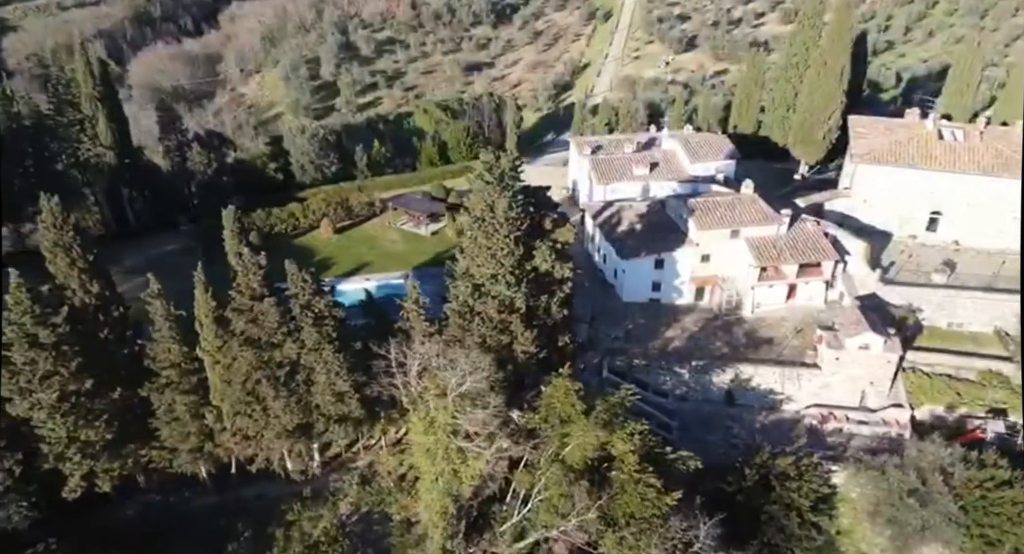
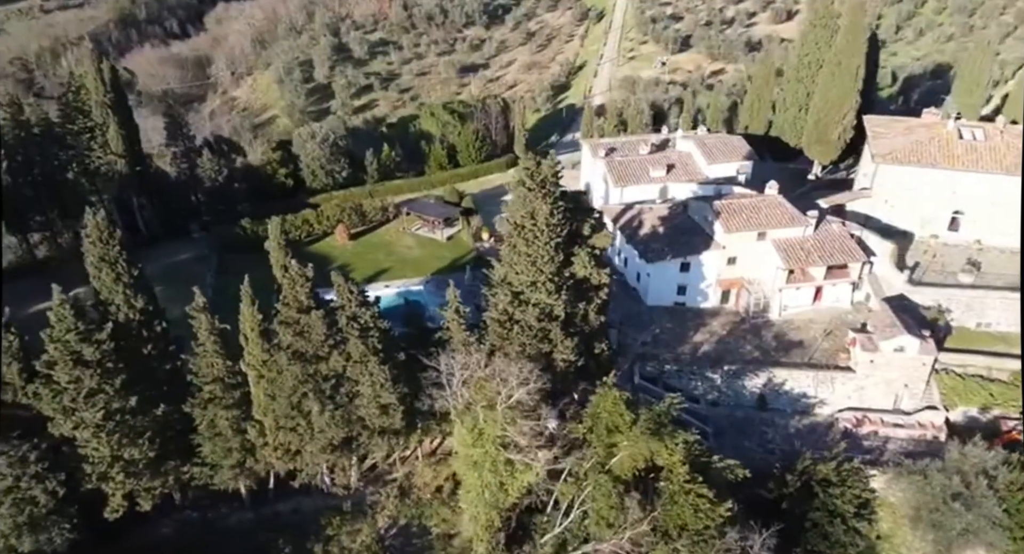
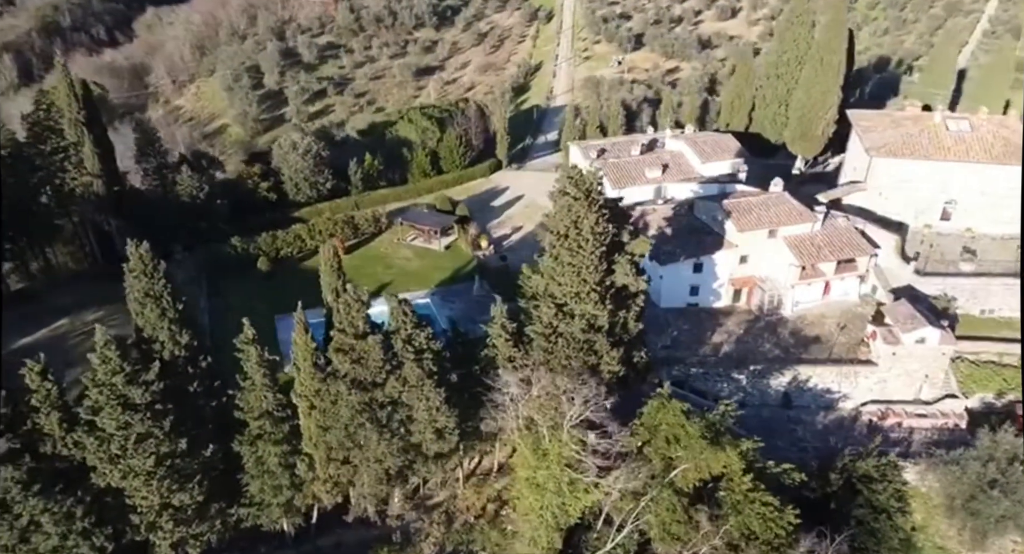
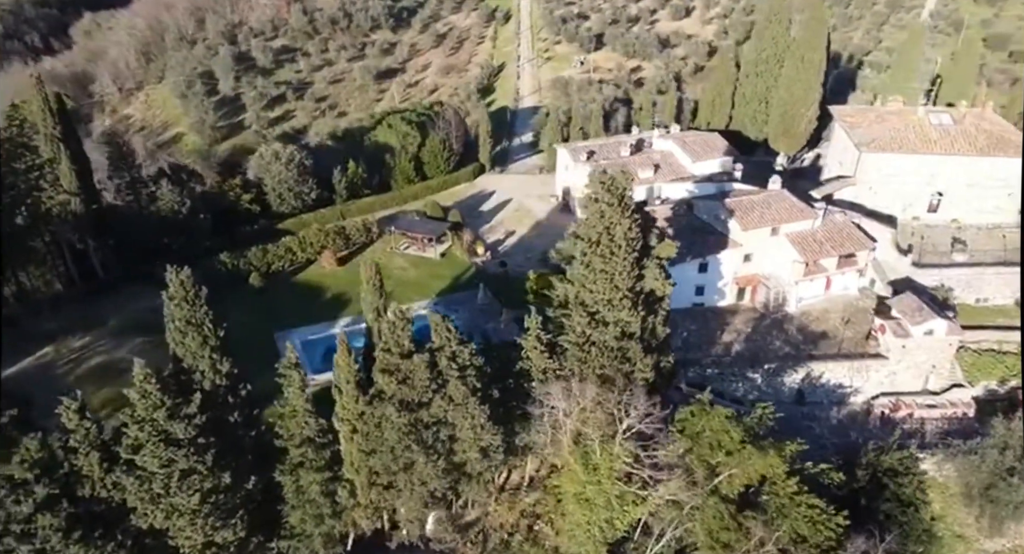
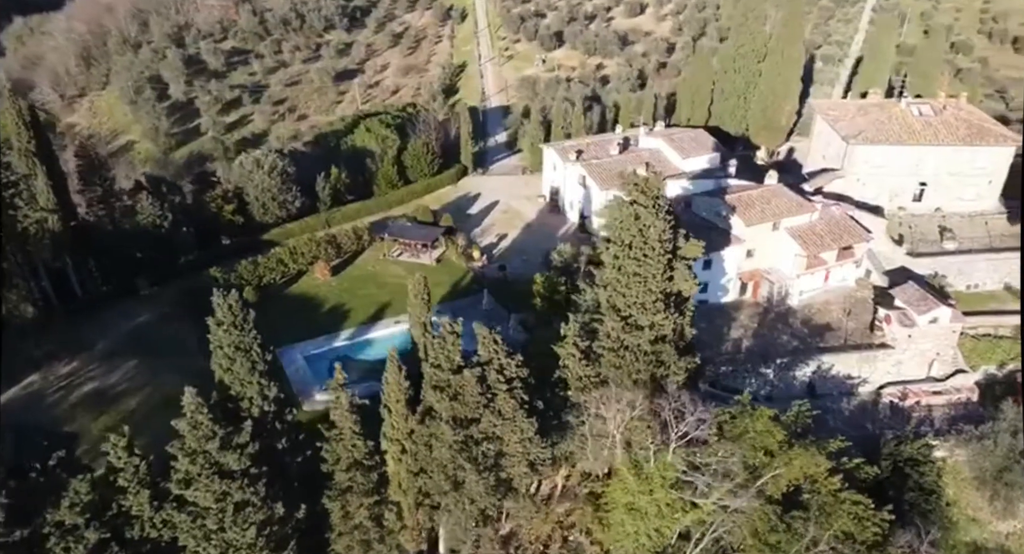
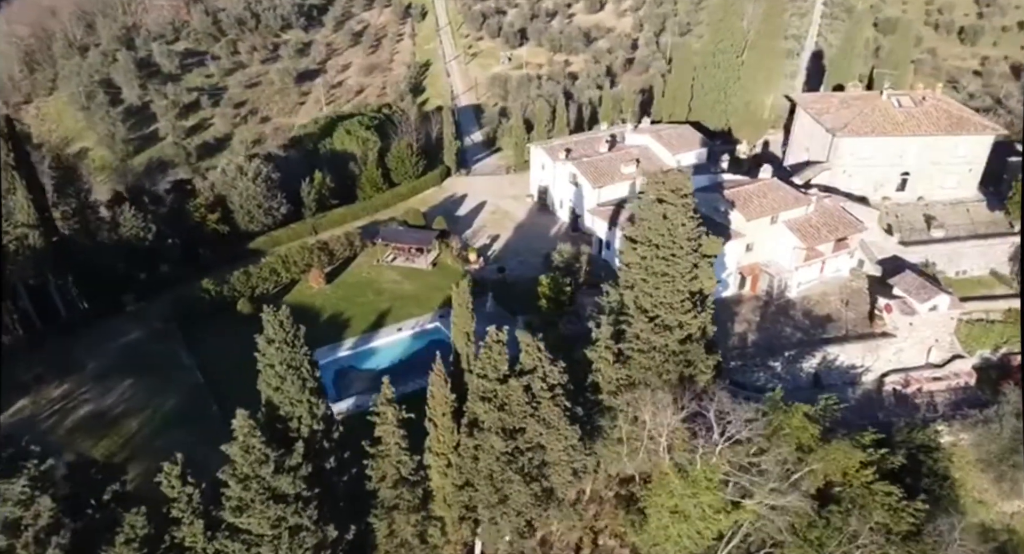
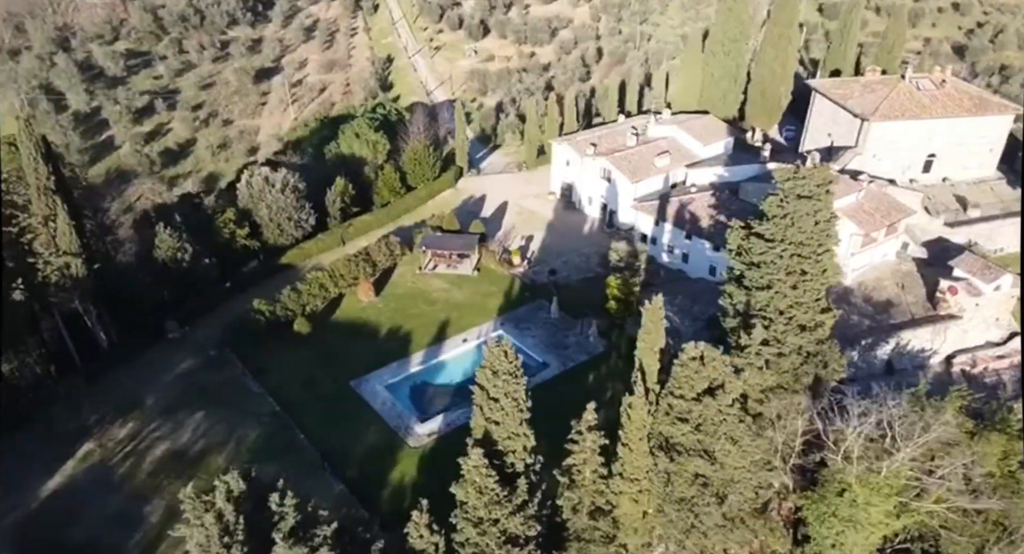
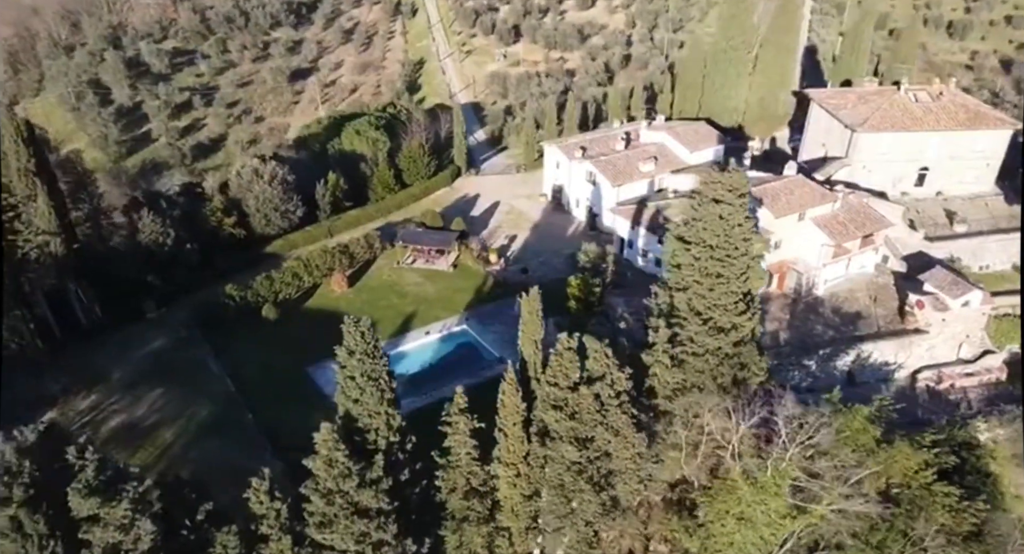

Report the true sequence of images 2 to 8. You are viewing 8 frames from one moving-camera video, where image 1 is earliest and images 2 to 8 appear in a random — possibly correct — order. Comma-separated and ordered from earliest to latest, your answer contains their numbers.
2, 3, 4, 5, 6, 8, 7
